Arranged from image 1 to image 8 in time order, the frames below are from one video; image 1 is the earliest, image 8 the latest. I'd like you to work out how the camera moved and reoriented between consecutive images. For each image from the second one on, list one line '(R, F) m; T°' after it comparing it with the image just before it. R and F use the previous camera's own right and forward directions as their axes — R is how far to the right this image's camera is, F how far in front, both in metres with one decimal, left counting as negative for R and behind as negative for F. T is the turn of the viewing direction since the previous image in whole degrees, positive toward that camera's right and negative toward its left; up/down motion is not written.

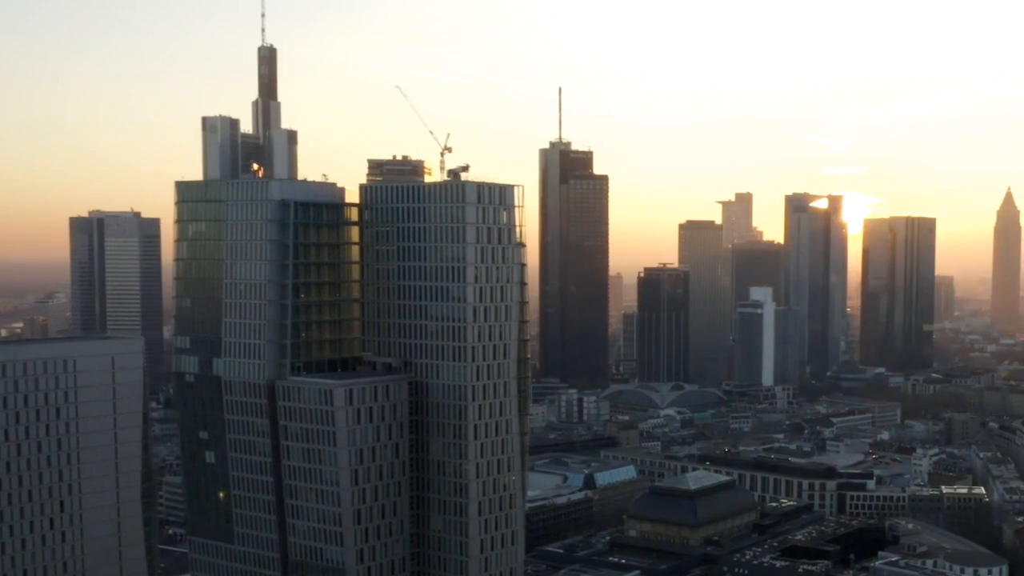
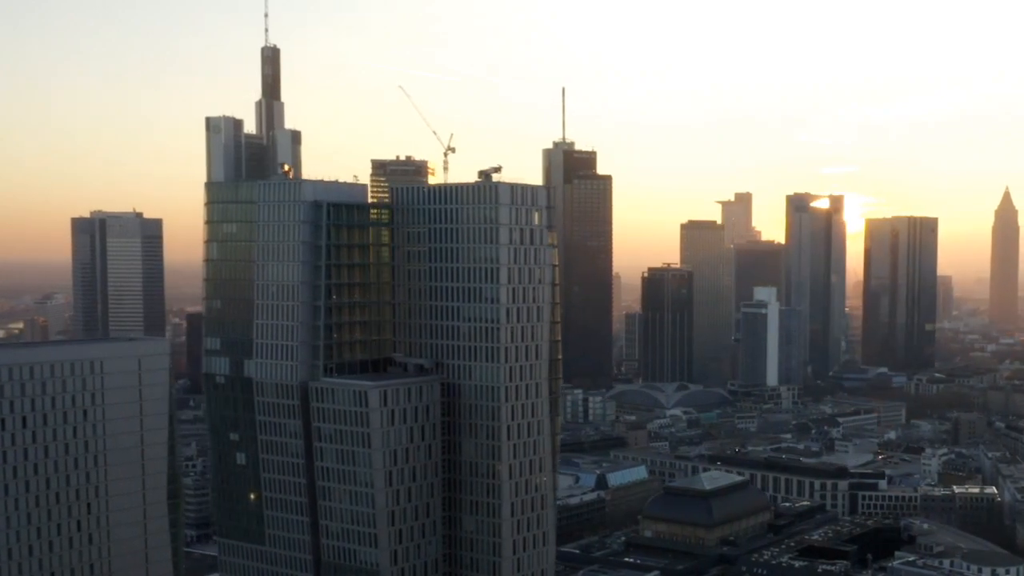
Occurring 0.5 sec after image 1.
(-2.4, -0.2) m; 0°
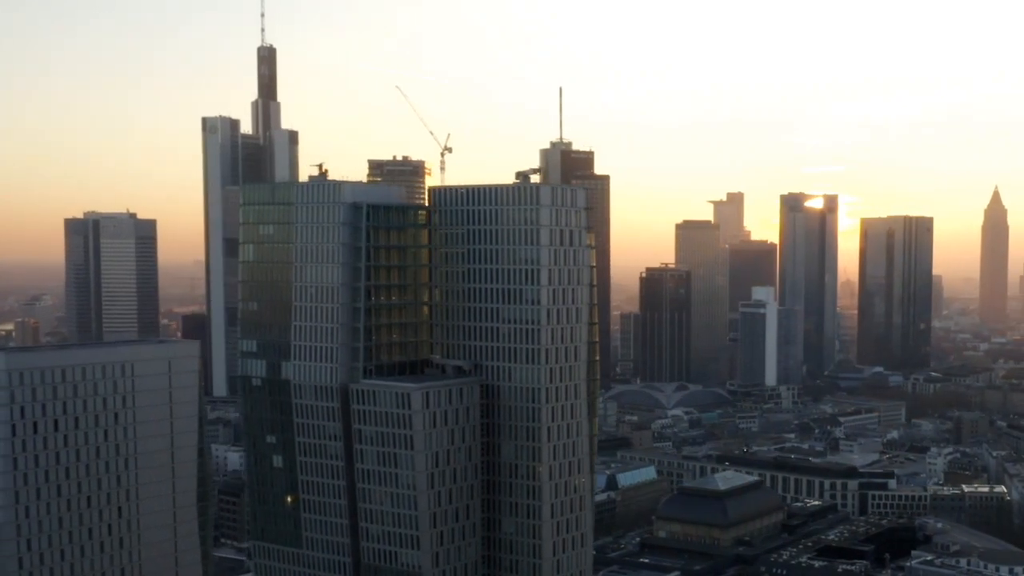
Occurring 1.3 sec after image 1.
(-3.5, 0.0) m; +1°
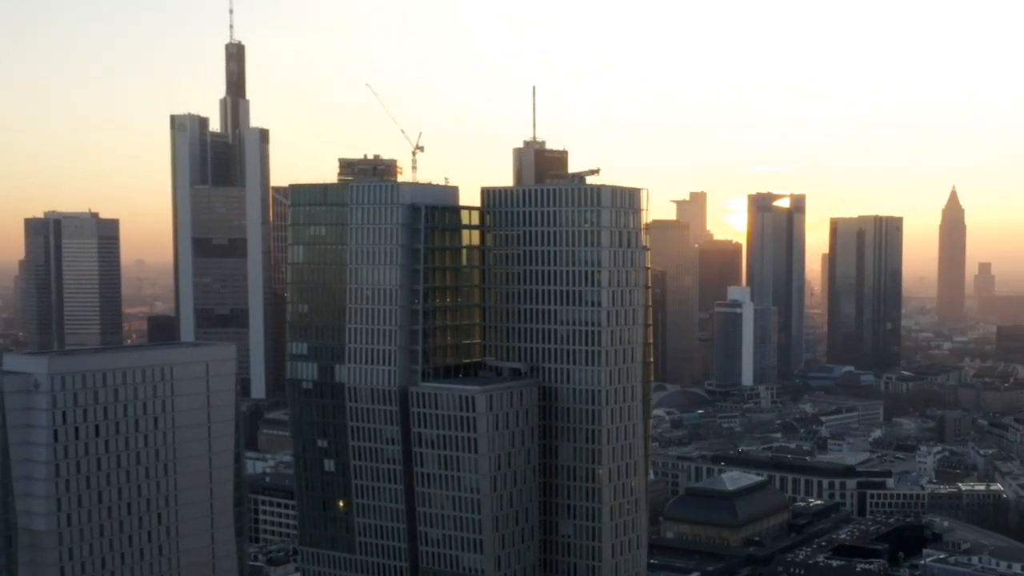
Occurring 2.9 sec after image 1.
(-6.9, +0.7) m; +2°
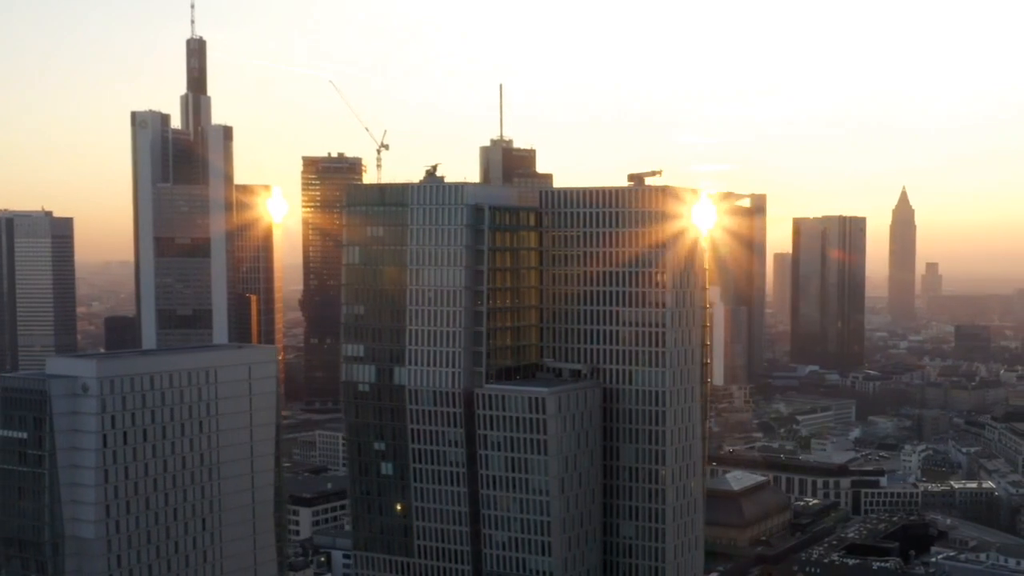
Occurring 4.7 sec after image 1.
(-7.7, +0.7) m; +3°
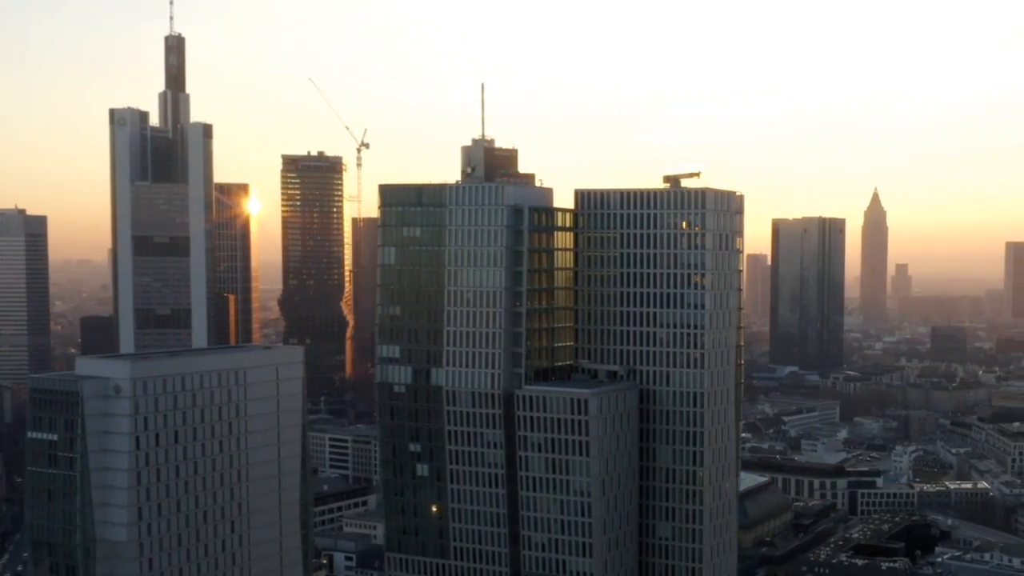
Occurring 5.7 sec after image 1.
(-4.6, +0.2) m; +2°
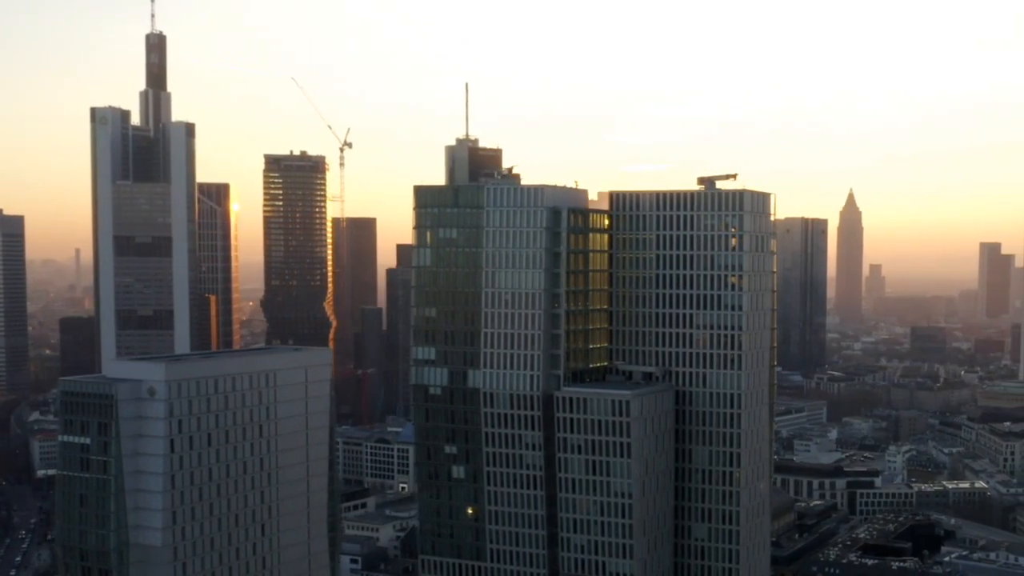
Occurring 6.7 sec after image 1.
(-4.3, +0.1) m; +1°
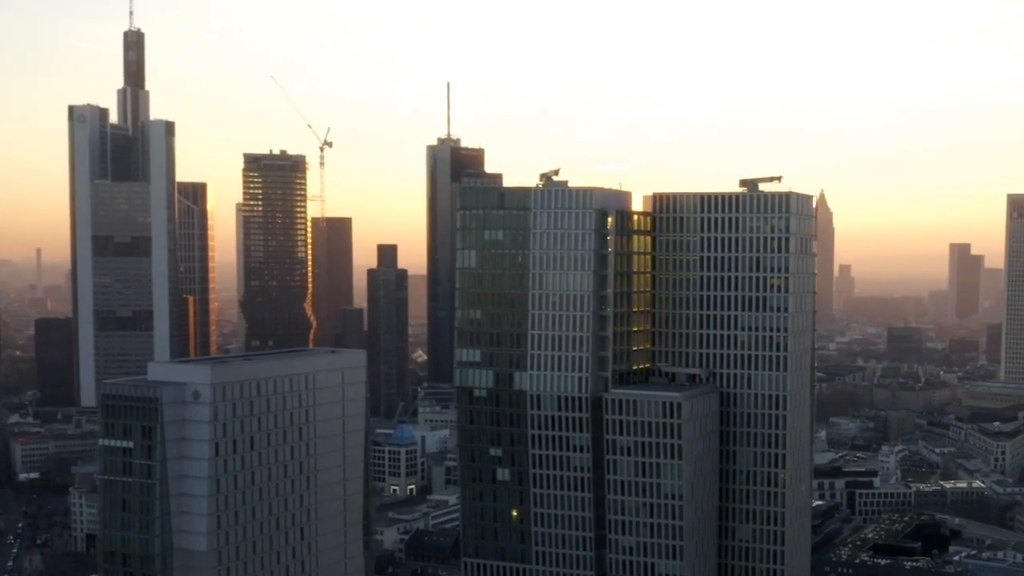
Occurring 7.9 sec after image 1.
(-5.2, +0.1) m; +2°
